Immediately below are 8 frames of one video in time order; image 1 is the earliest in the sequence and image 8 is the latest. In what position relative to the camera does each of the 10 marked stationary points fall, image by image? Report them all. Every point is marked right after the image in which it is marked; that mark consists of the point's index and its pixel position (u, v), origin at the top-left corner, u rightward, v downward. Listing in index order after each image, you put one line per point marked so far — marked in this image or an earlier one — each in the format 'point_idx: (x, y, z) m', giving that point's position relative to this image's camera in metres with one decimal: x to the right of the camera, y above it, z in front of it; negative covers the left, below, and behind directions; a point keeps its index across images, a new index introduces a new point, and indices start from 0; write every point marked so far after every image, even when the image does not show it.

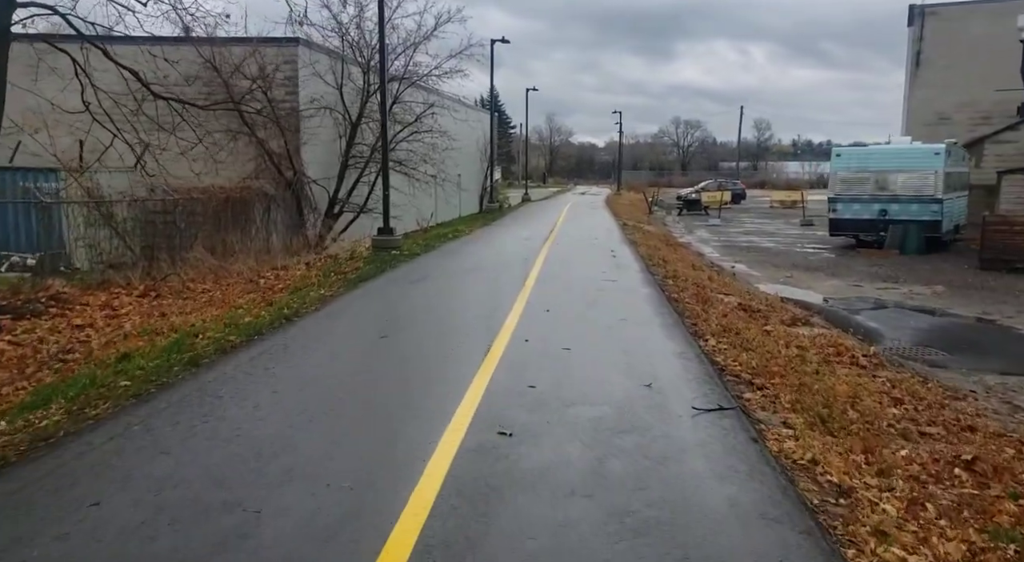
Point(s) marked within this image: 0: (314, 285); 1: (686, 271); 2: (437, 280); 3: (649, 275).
0: (-3.3, -0.1, +12.4) m
1: (+3.4, +0.2, +14.4) m
2: (-1.3, 0.0, +12.3) m
3: (+2.4, +0.1, +13.2) m
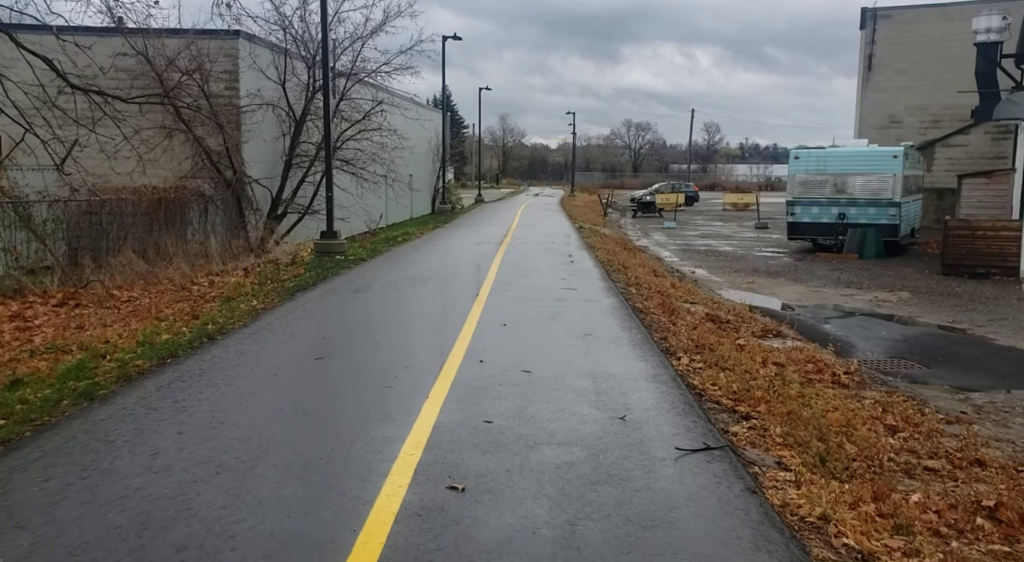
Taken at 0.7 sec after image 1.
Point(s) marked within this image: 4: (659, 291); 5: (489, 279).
0: (-4.0, -0.2, +11.4) m
1: (+2.5, +0.1, +13.7) m
2: (-2.0, -0.2, +11.4) m
3: (+1.6, 0.0, +12.5) m
4: (+2.4, -0.2, +12.0) m
5: (-0.4, +0.1, +13.4) m
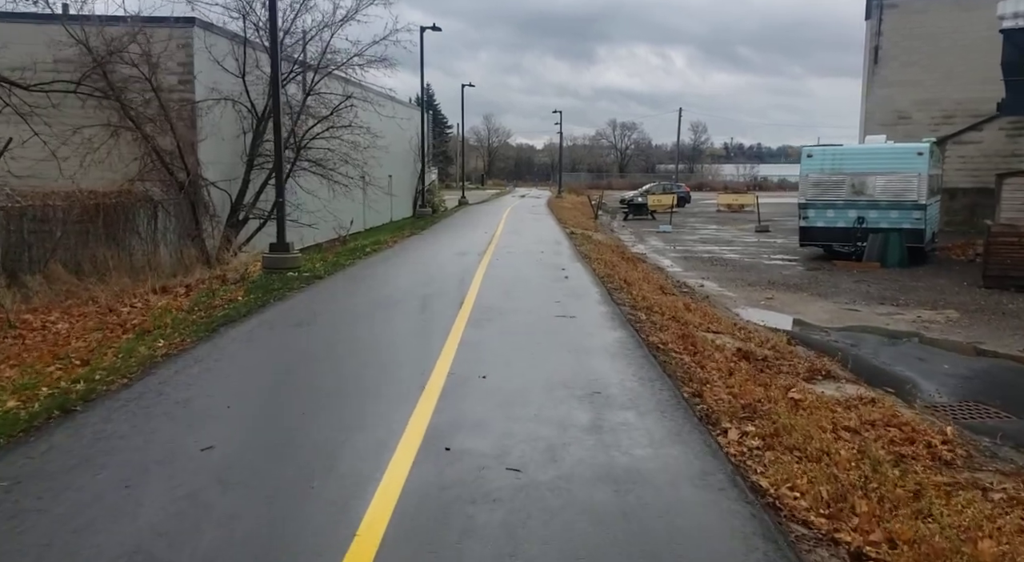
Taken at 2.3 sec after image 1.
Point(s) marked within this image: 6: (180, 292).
0: (-4.3, -0.6, +9.1) m
1: (+2.2, -0.3, +11.6) m
2: (-2.2, -0.5, +9.2) m
3: (+1.4, -0.3, +10.4) m
4: (+2.1, -0.5, +9.9) m
5: (-0.7, -0.3, +11.2) m
6: (-6.4, -0.2, +14.3) m
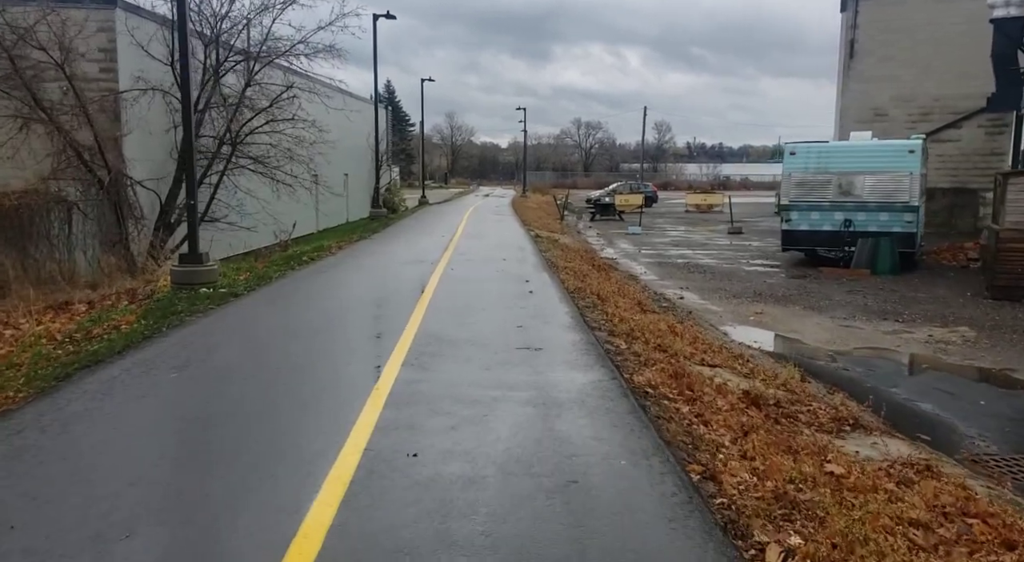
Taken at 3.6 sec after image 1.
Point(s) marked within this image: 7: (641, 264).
0: (-4.7, -0.8, +7.1) m
1: (+1.6, -0.5, +9.9) m
2: (-2.7, -0.7, +7.3) m
3: (+0.8, -0.6, +8.6) m
4: (+1.6, -0.7, +8.2) m
5: (-1.2, -0.5, +9.4) m
6: (-7.1, -0.5, +12.2) m
7: (+3.2, +0.4, +18.8) m
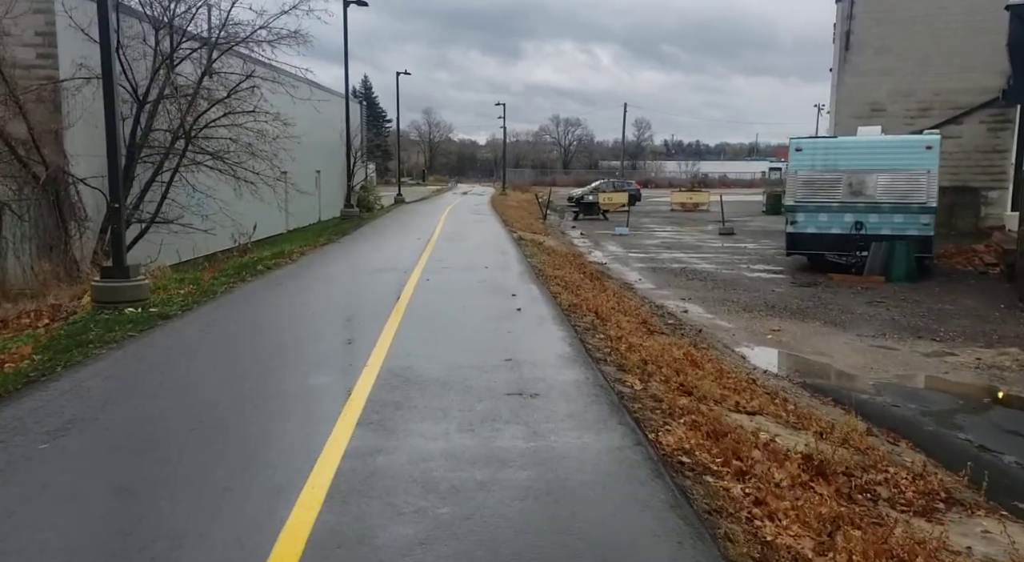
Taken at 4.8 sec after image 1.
0: (-4.8, -1.1, +5.4) m
1: (+1.5, -0.7, +8.4) m
2: (-2.8, -1.0, +5.6) m
3: (+0.7, -0.8, +7.0) m
4: (+1.5, -0.9, +6.7) m
5: (-1.4, -0.7, +7.7) m
6: (-7.4, -0.7, +10.4) m
7: (+2.8, +0.2, +17.3) m
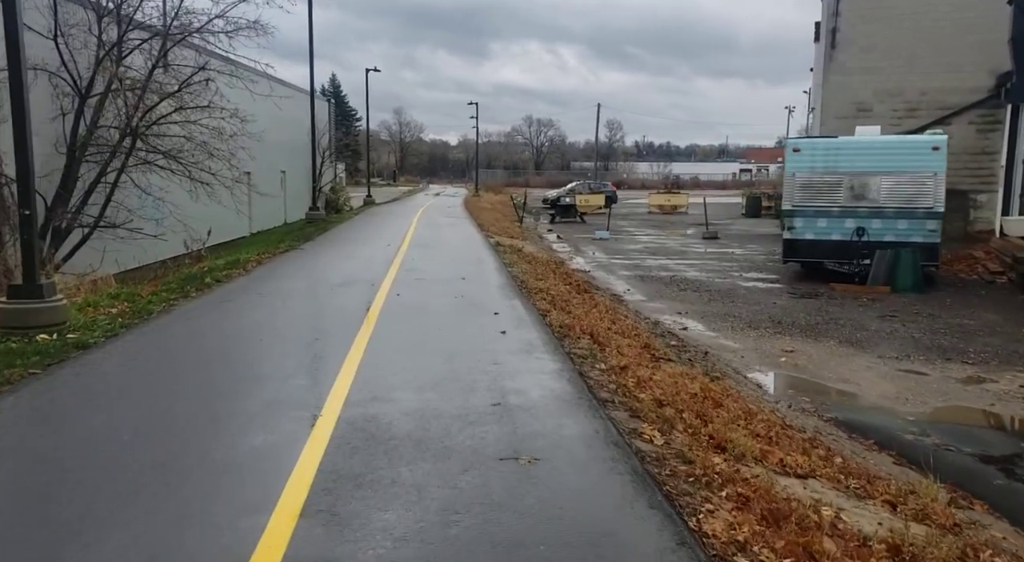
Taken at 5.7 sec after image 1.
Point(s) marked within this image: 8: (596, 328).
0: (-4.8, -1.3, +3.9) m
1: (+1.3, -0.9, +7.1) m
2: (-2.8, -1.2, +4.2) m
3: (+0.6, -1.0, +5.8) m
4: (+1.4, -1.1, +5.4) m
5: (-1.5, -0.9, +6.4) m
6: (-7.6, -0.9, +8.9) m
7: (+2.3, 0.0, +16.1) m
8: (+1.0, -0.6, +9.0) m
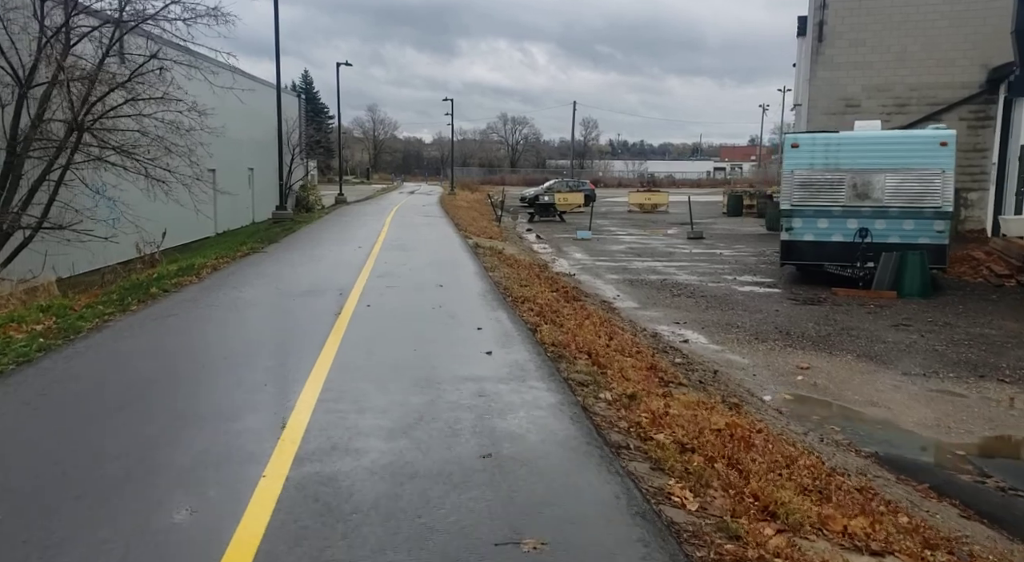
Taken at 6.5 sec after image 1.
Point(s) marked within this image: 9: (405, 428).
0: (-4.8, -1.4, +2.7) m
1: (+1.3, -1.0, +6.1) m
2: (-2.8, -1.3, +3.0) m
3: (+0.6, -1.1, +4.7) m
4: (+1.4, -1.2, +4.4) m
5: (-1.6, -1.1, +5.2) m
6: (-7.7, -1.1, +7.5) m
7: (+2.0, -0.1, +15.0) m
8: (+0.8, -0.7, +7.9) m
9: (-0.7, -1.0, +5.0) m
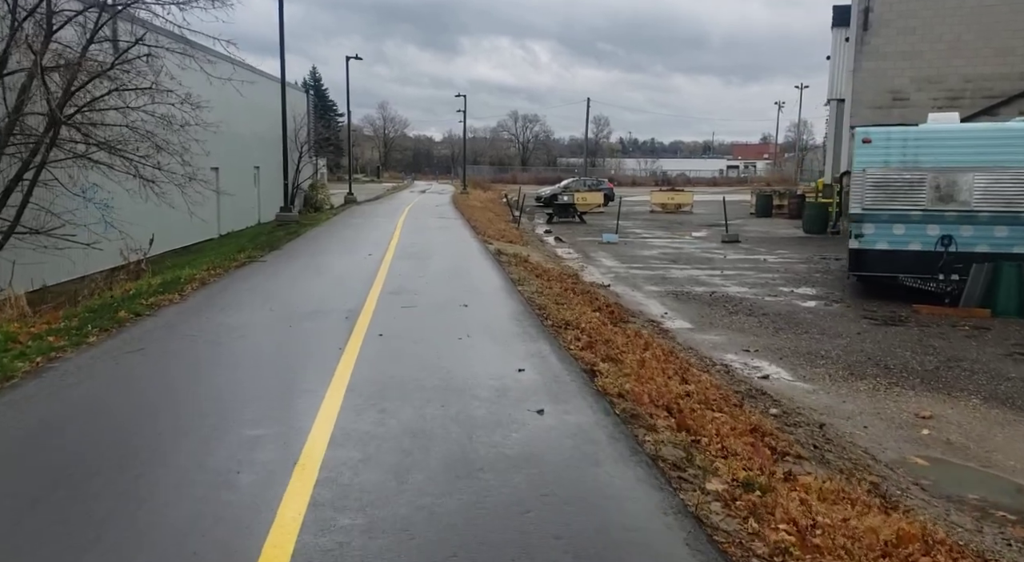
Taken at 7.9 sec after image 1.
0: (-4.4, -1.7, +1.0) m
1: (+1.7, -1.3, +4.3) m
2: (-2.4, -1.6, +1.3) m
3: (+1.0, -1.4, +3.0) m
4: (+1.8, -1.5, +2.6) m
5: (-1.2, -1.3, +3.5) m
6: (-7.3, -1.3, +5.9) m
7: (+2.5, -0.3, +13.3) m
8: (+1.3, -0.9, +6.1) m
9: (-0.3, -1.3, +3.3) m
